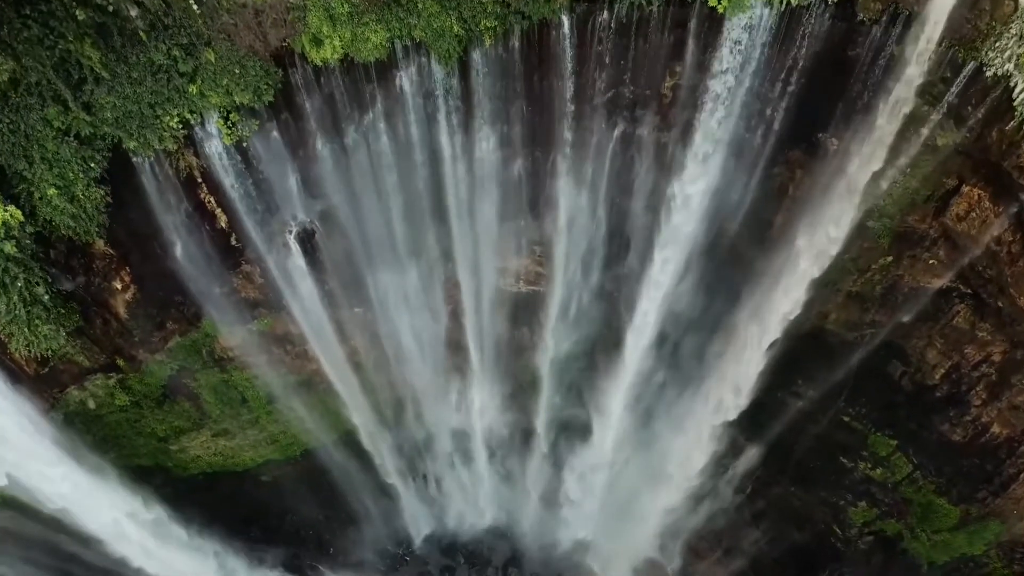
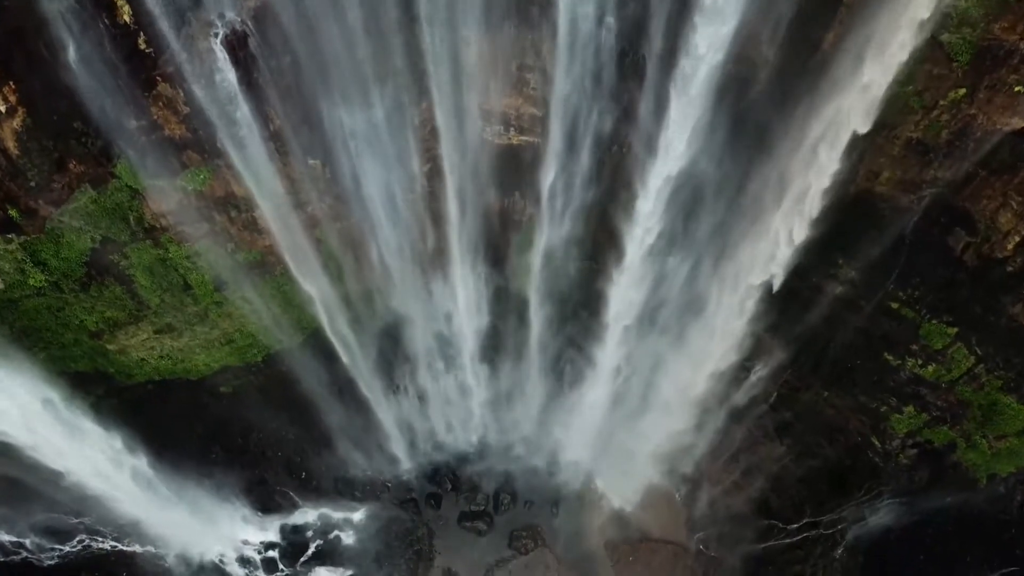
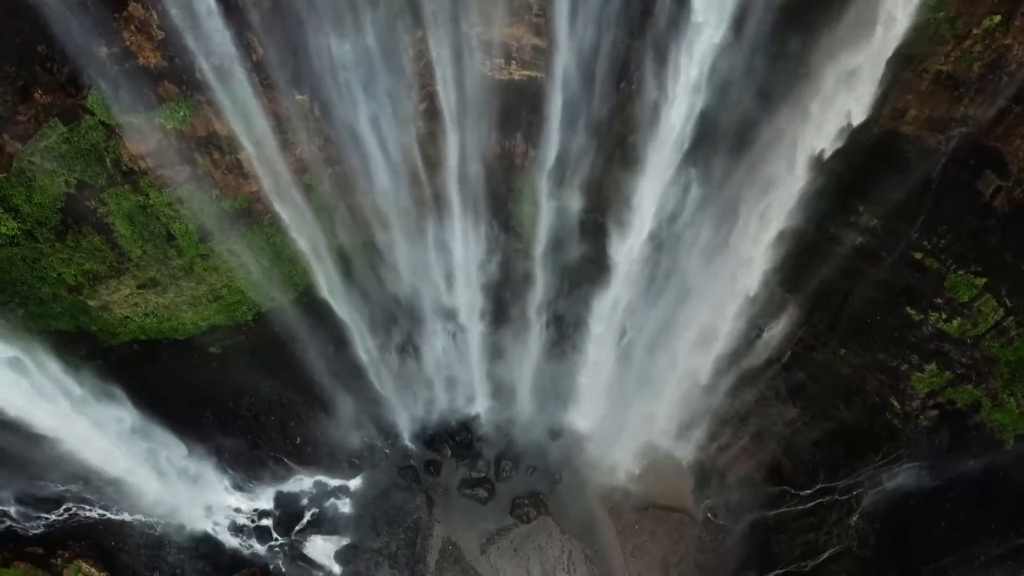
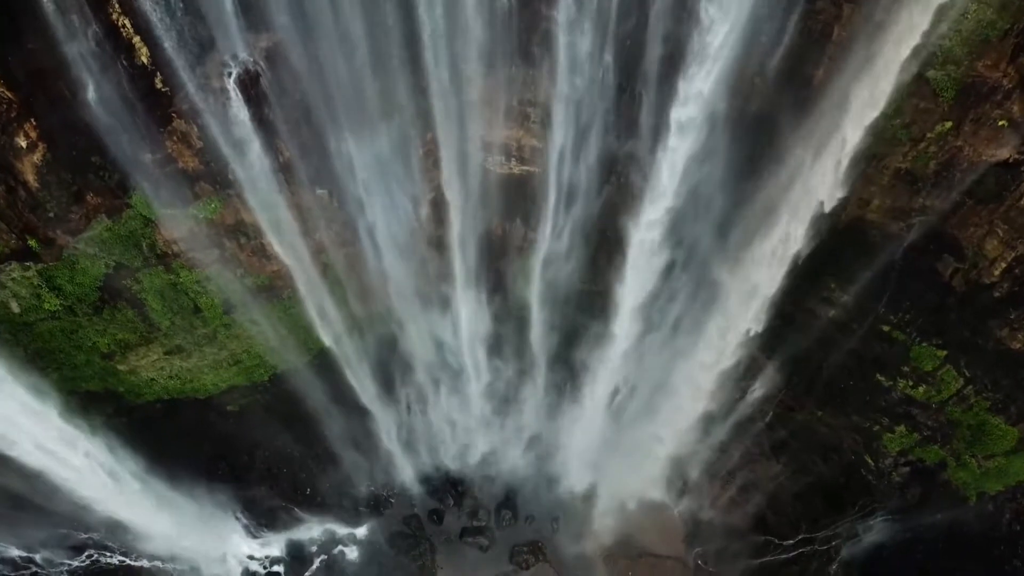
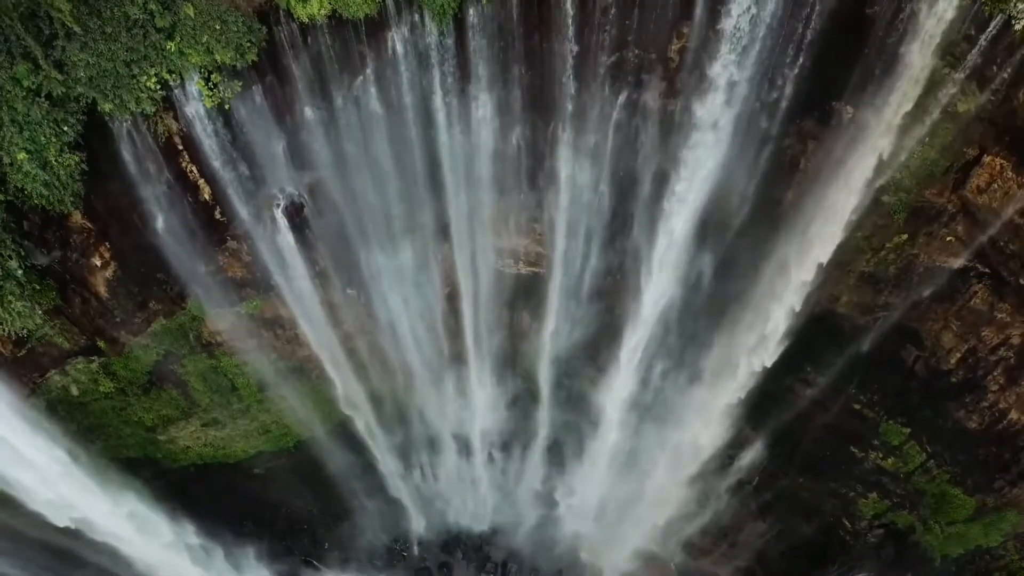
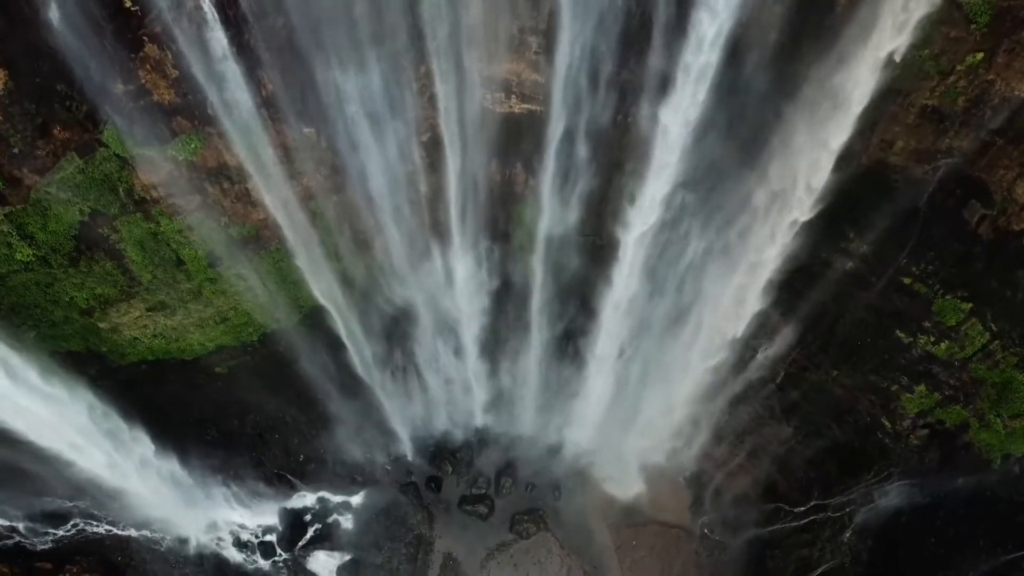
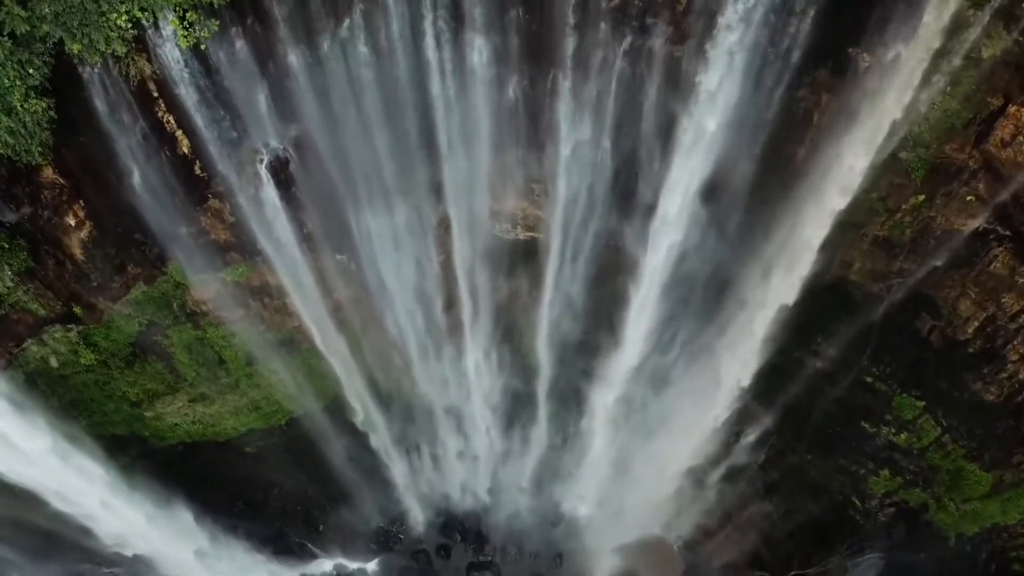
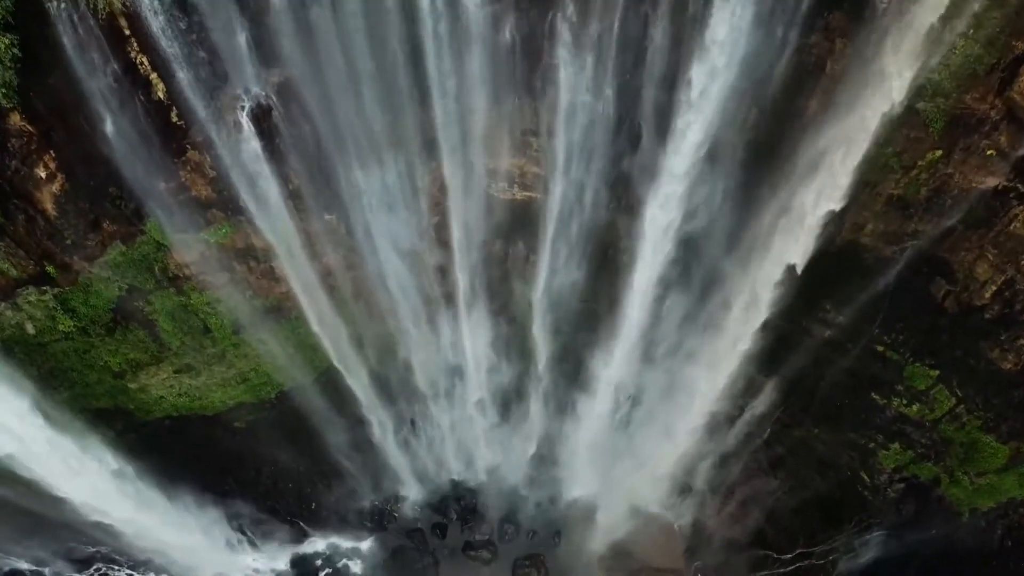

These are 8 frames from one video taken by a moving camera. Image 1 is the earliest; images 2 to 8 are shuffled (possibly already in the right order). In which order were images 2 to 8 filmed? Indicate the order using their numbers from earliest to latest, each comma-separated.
5, 7, 8, 4, 2, 6, 3
